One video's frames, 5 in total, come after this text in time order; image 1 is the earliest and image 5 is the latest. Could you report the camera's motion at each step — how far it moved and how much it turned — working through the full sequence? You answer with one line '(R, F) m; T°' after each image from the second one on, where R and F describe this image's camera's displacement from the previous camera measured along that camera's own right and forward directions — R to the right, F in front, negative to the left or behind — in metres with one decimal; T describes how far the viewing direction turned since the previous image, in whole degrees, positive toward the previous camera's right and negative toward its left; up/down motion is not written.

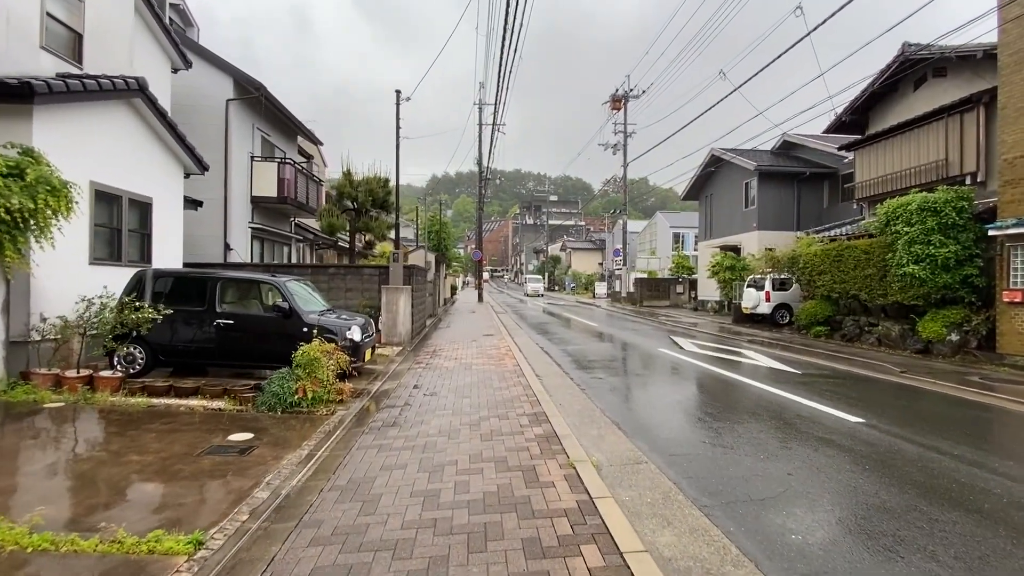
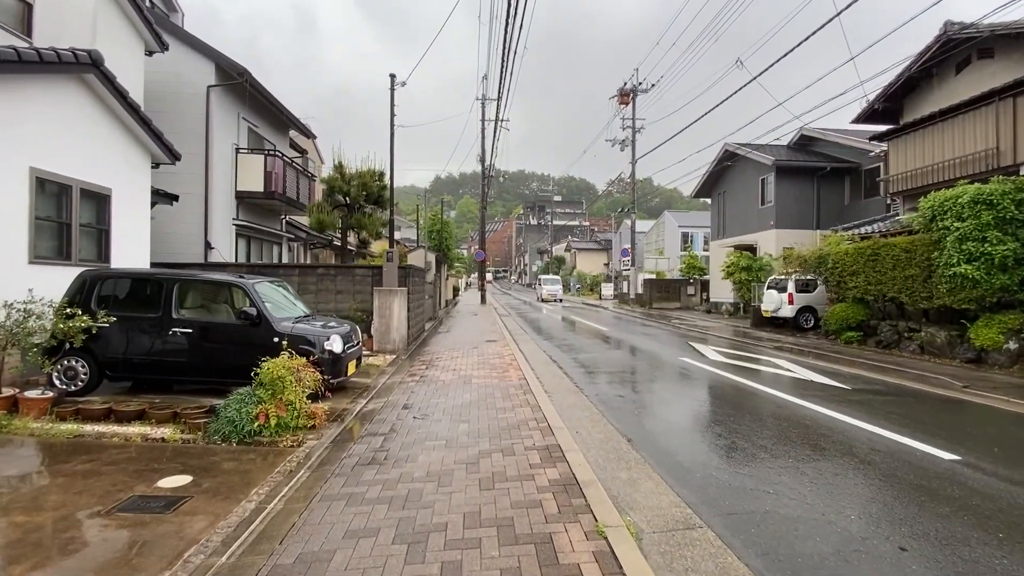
(0.0, +1.1) m; 0°
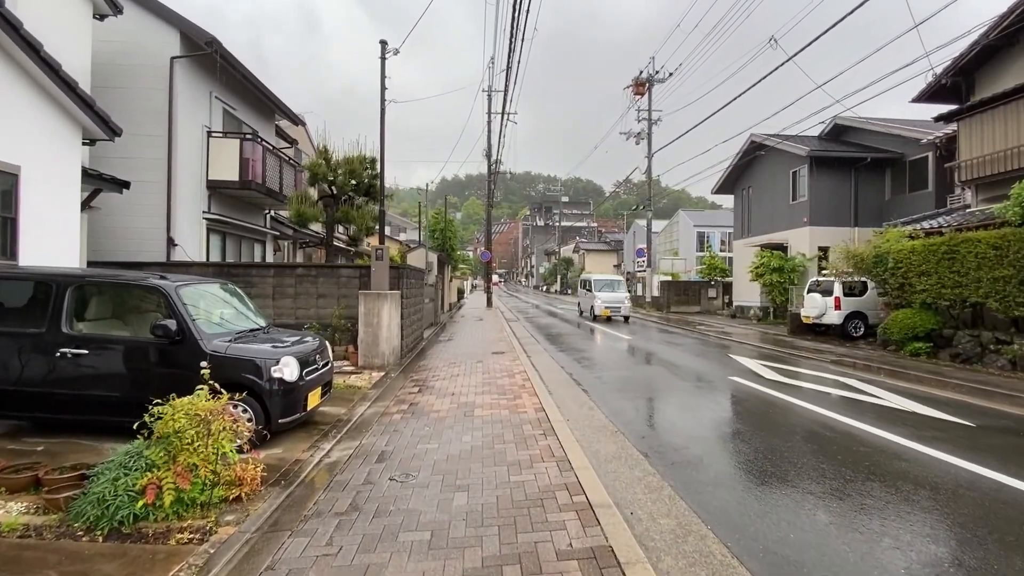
(-0.1, +1.7) m; -1°
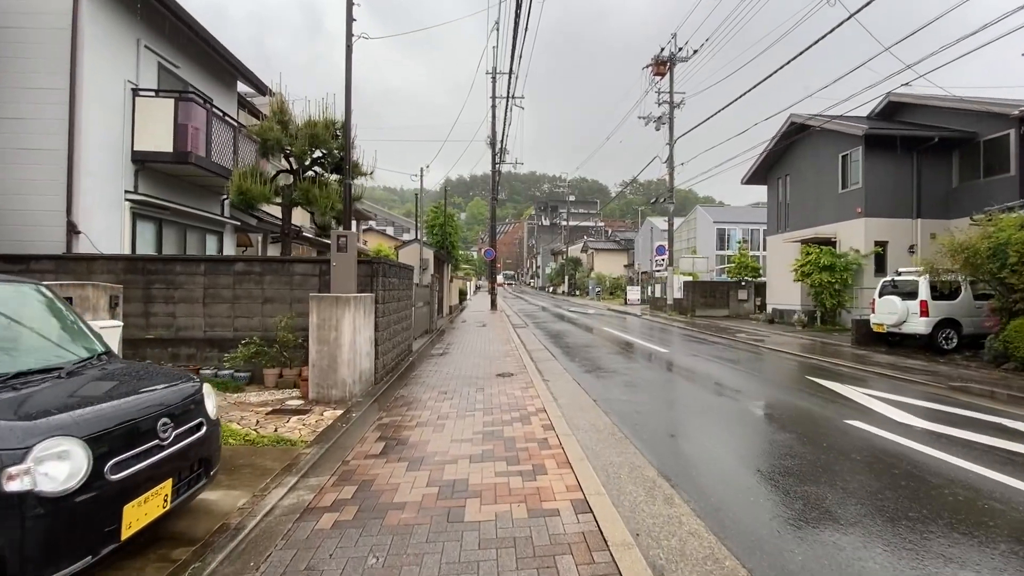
(-0.1, +2.6) m; -1°
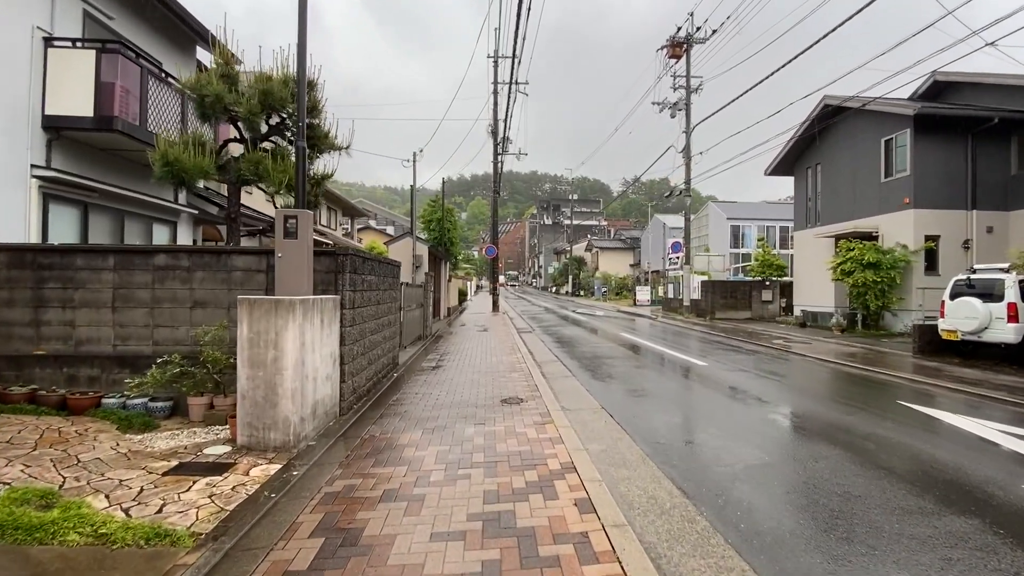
(-0.1, +1.9) m; 0°
